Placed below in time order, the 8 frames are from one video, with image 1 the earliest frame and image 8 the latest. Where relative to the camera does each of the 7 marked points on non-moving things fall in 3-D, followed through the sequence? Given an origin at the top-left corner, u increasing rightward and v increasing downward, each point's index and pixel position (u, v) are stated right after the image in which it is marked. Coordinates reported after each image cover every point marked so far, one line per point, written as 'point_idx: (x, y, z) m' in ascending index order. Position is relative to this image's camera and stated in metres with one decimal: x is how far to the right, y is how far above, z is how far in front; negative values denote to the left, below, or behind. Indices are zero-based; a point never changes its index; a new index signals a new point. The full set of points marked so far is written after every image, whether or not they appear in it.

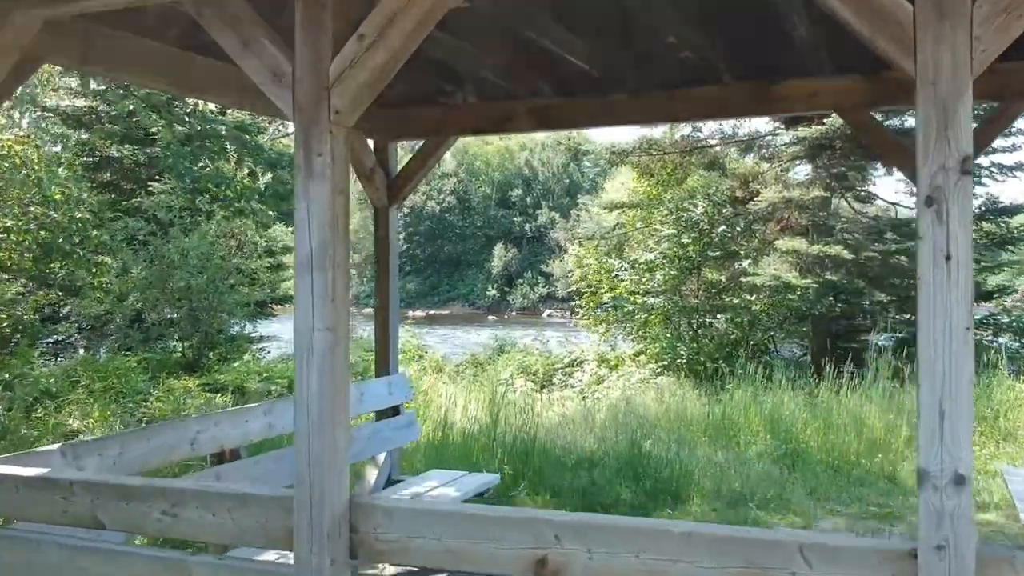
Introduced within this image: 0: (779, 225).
0: (+3.1, +0.7, +11.0) m
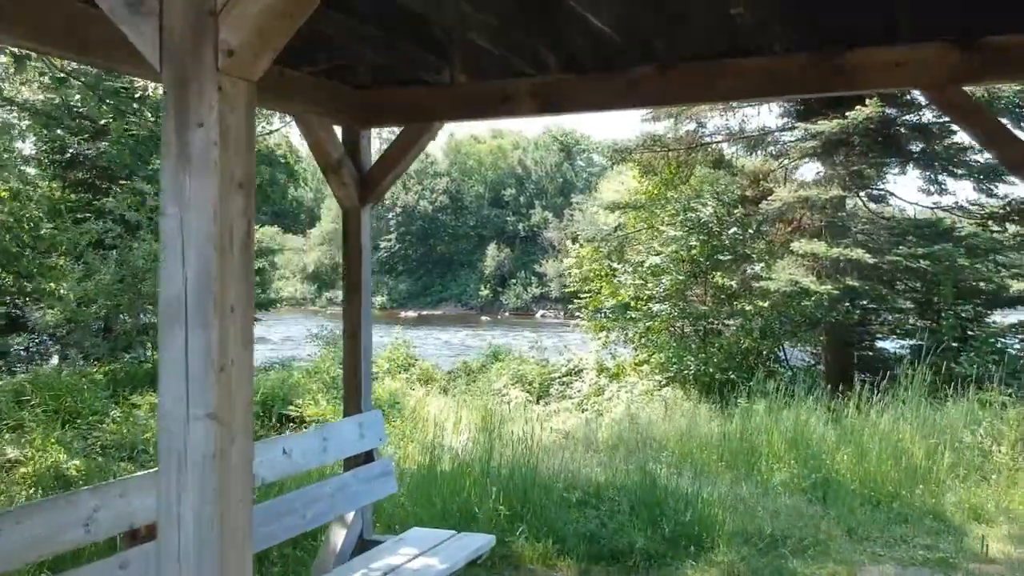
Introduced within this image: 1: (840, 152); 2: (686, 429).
0: (+3.1, +0.7, +10.3) m
1: (+3.4, +1.4, +10.0) m
2: (+1.4, -1.1, +7.6) m
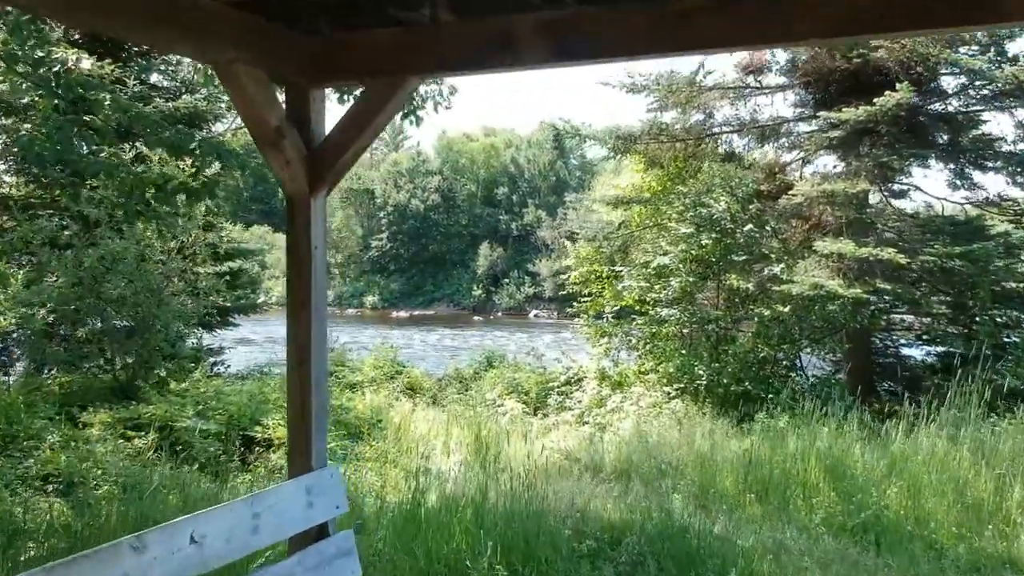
0: (+3.0, +0.6, +9.4) m
1: (+3.4, +1.3, +9.2) m
2: (+1.4, -1.2, +6.7) m
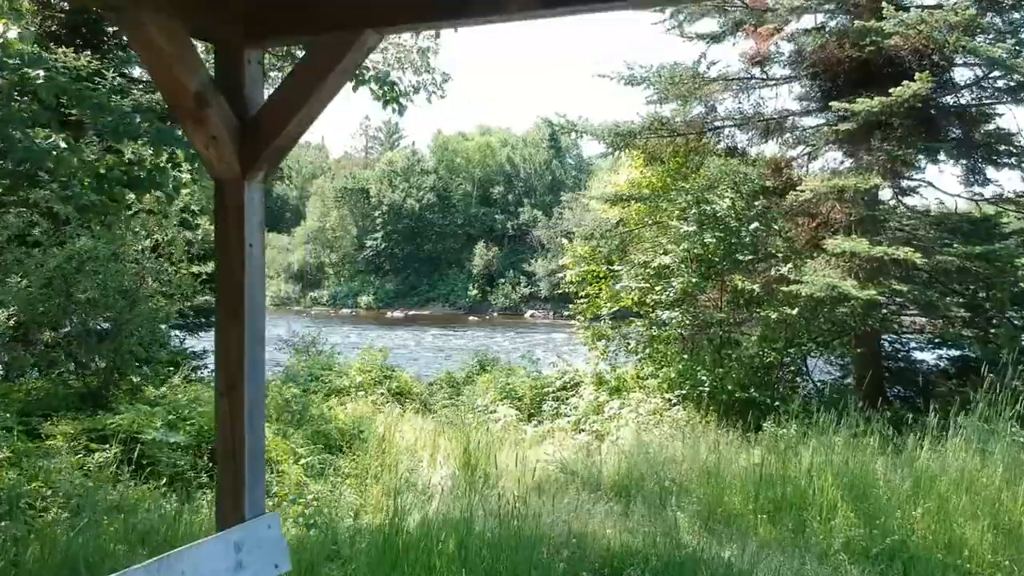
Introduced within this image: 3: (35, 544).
0: (+2.9, +0.6, +9.0) m
1: (+3.3, +1.3, +8.7) m
2: (+1.3, -1.2, +6.2) m
3: (-1.9, -1.0, +3.8) m
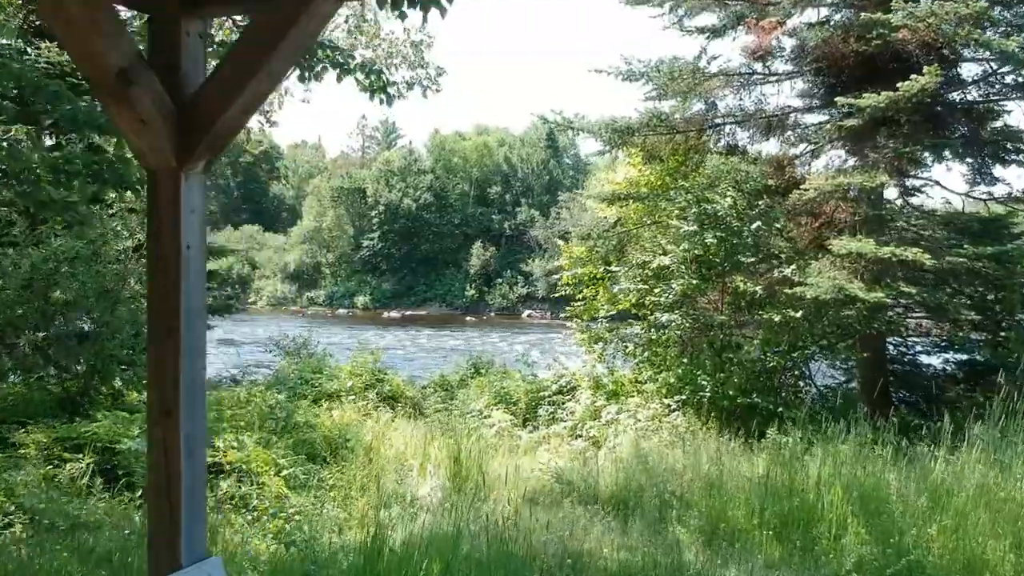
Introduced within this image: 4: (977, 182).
0: (+2.9, +0.6, +8.7) m
1: (+3.2, +1.3, +8.4) m
2: (+1.3, -1.2, +6.0) m
3: (-2.0, -1.1, +3.5) m
4: (+4.2, +1.0, +8.5) m
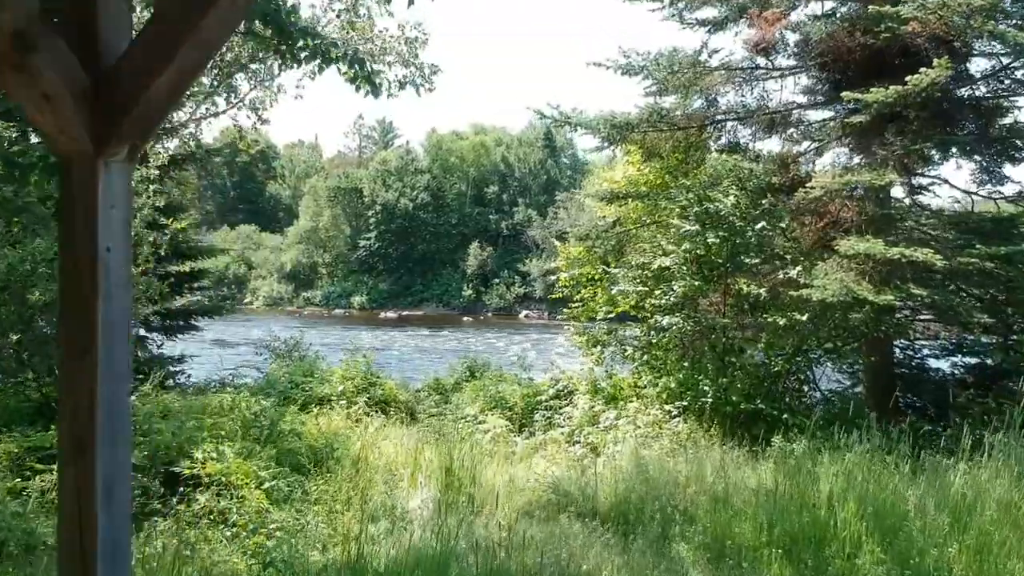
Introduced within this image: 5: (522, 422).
0: (+2.8, +0.6, +8.4) m
1: (+3.2, +1.3, +8.2) m
2: (+1.2, -1.2, +5.7) m
3: (-2.0, -1.1, +3.2) m
4: (+4.2, +1.0, +8.2) m
5: (+0.1, -1.5, +10.1) m
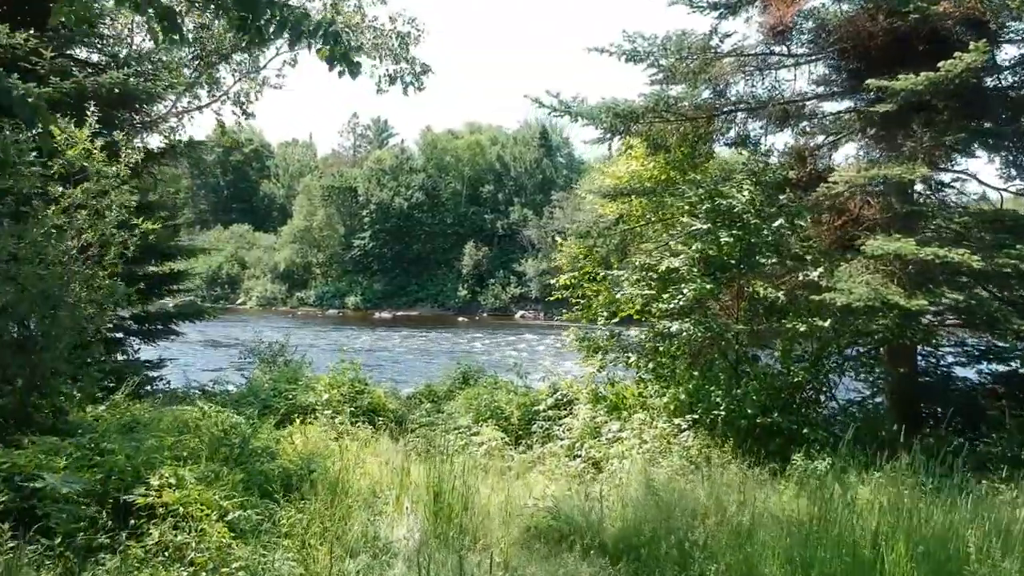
0: (+2.8, +0.6, +7.8) m
1: (+3.2, +1.3, +7.6) m
2: (+1.2, -1.2, +5.0) m
3: (-2.0, -1.1, +2.6) m
4: (+4.1, +0.9, +7.6) m
5: (+0.1, -1.5, +9.5) m
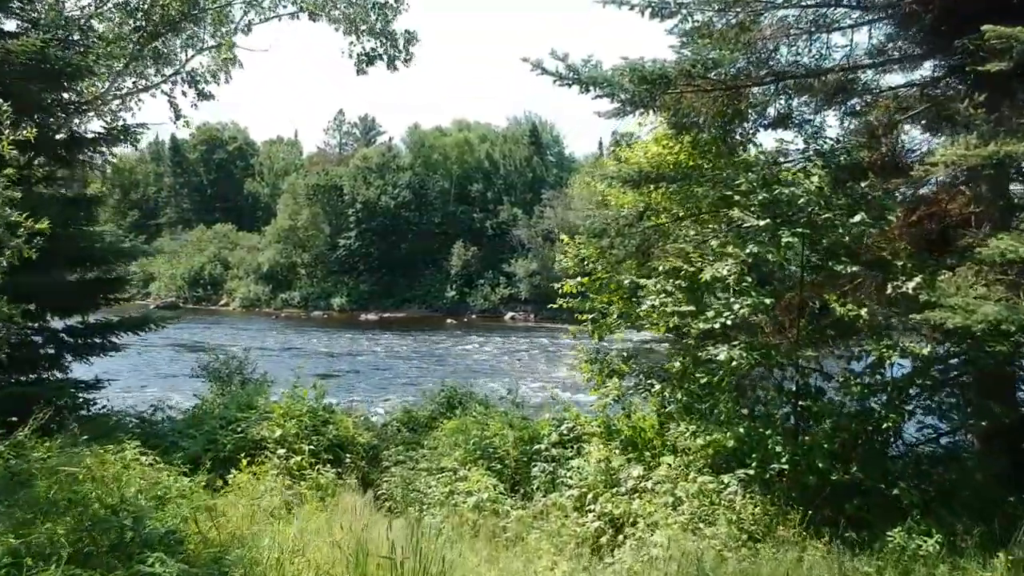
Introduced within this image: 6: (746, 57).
0: (+2.8, +0.5, +6.1) m
1: (+3.1, +1.2, +5.9) m
2: (+1.2, -1.3, +3.3) m
3: (-2.0, -1.2, +0.9) m
4: (+4.1, +0.8, +5.9) m
5: (0.0, -1.6, +7.8) m
6: (+1.8, +1.8, +7.1) m
